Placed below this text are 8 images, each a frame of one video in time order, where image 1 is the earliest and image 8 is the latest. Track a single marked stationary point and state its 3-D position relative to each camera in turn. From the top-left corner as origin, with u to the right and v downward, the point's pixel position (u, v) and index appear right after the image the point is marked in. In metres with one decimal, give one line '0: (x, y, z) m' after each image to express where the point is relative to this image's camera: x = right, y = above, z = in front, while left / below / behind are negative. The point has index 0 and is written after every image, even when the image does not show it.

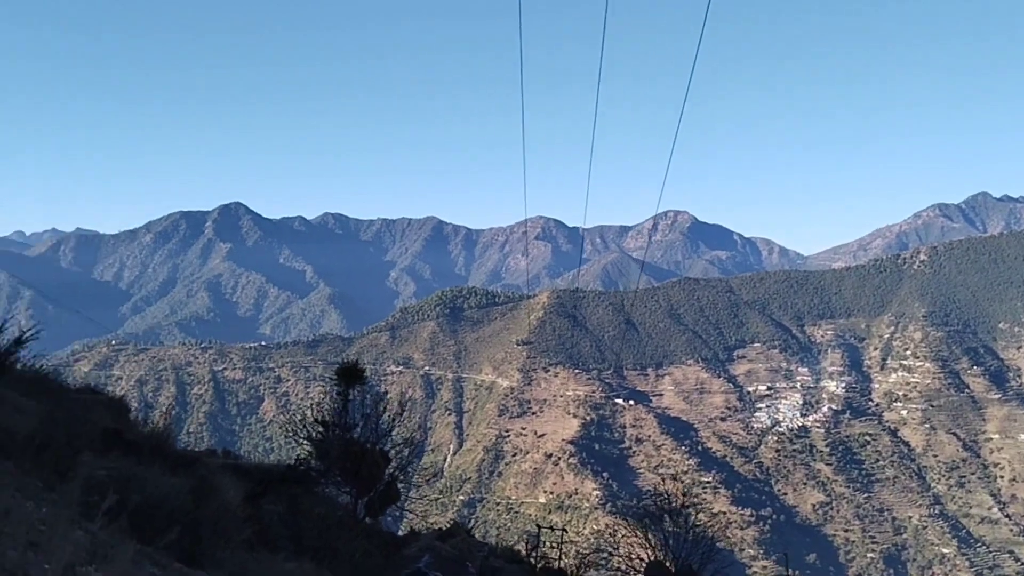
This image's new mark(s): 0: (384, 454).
0: (-2.7, -3.5, +19.8) m
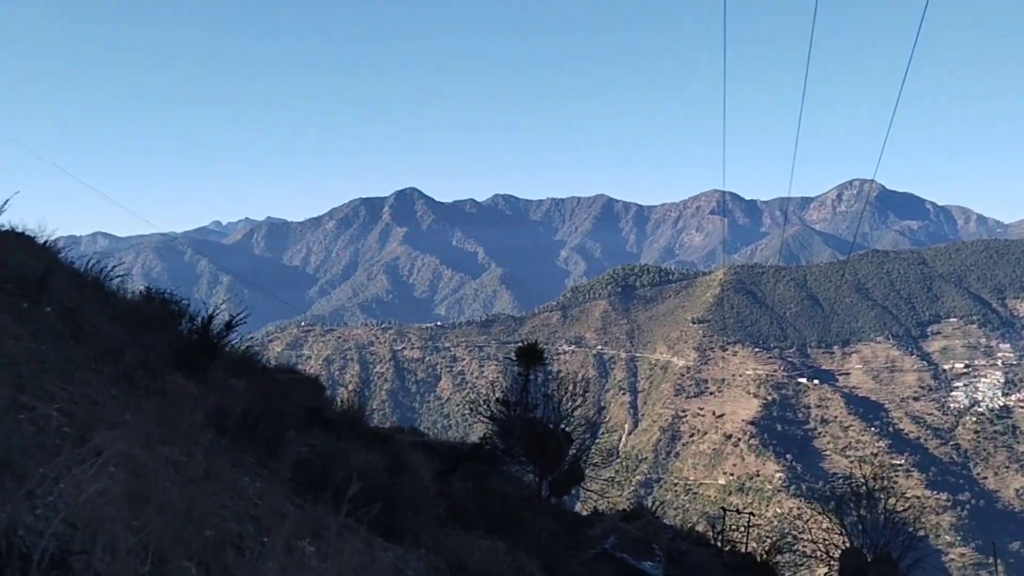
0: (+1.2, -3.1, +19.7) m
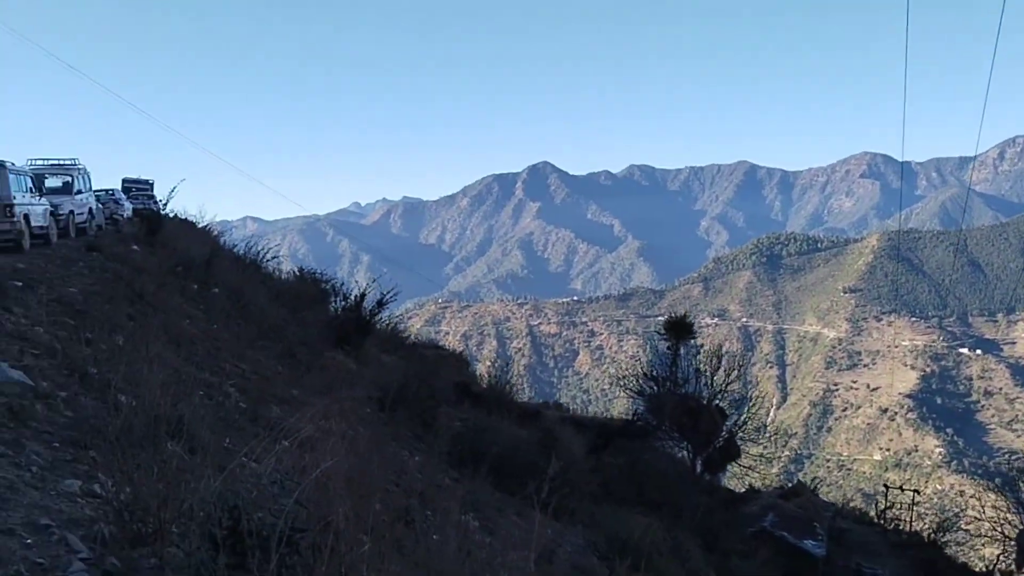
0: (+4.2, -2.5, +19.2) m
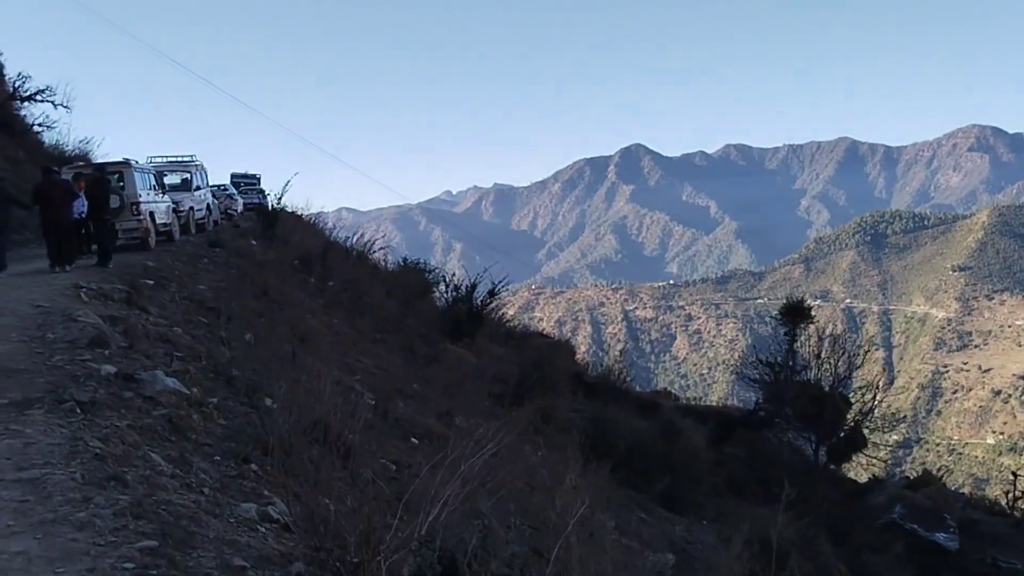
0: (+6.5, -2.1, +18.3) m
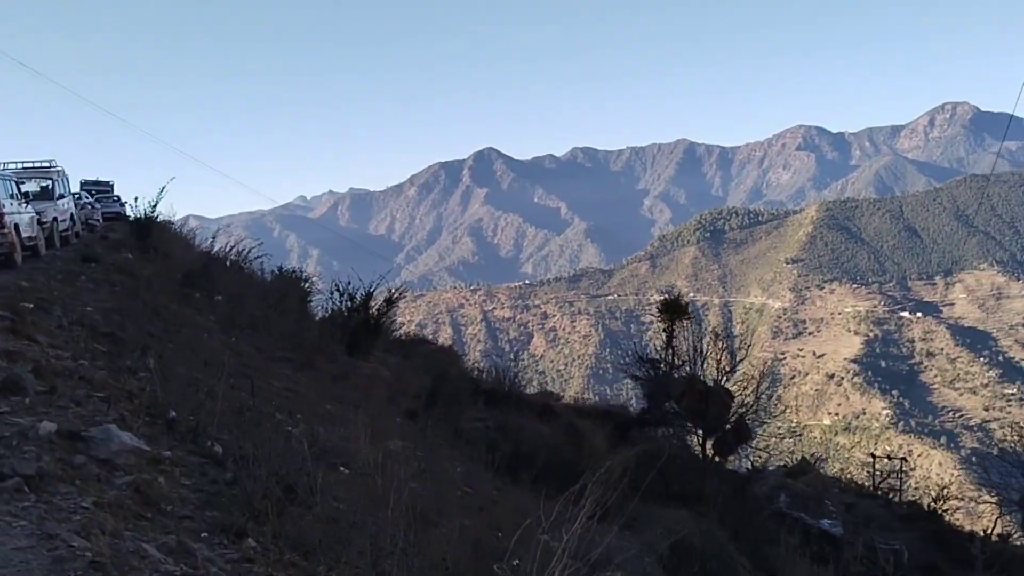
0: (+4.3, -2.1, +18.6) m
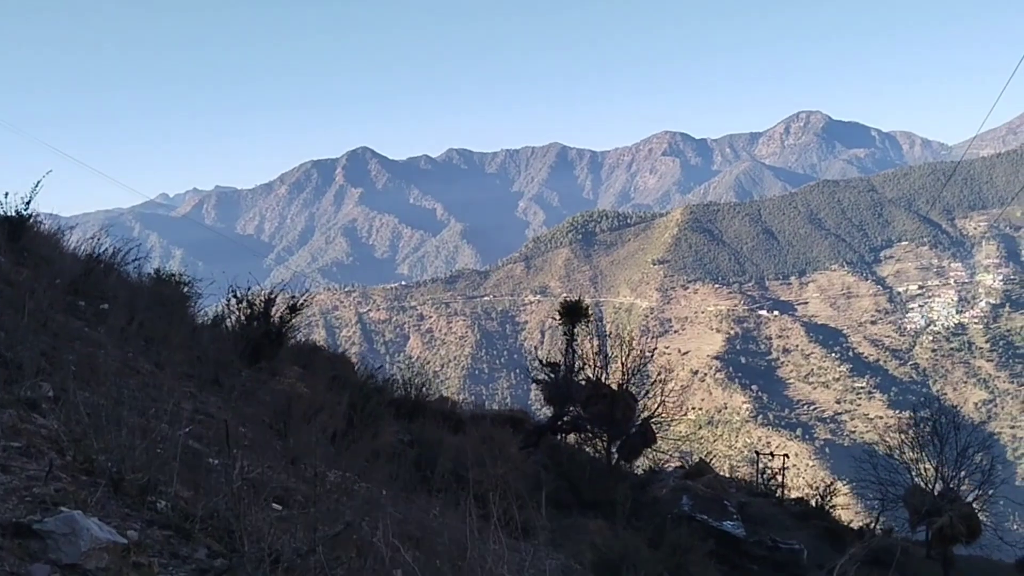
0: (+2.4, -2.1, +18.4) m
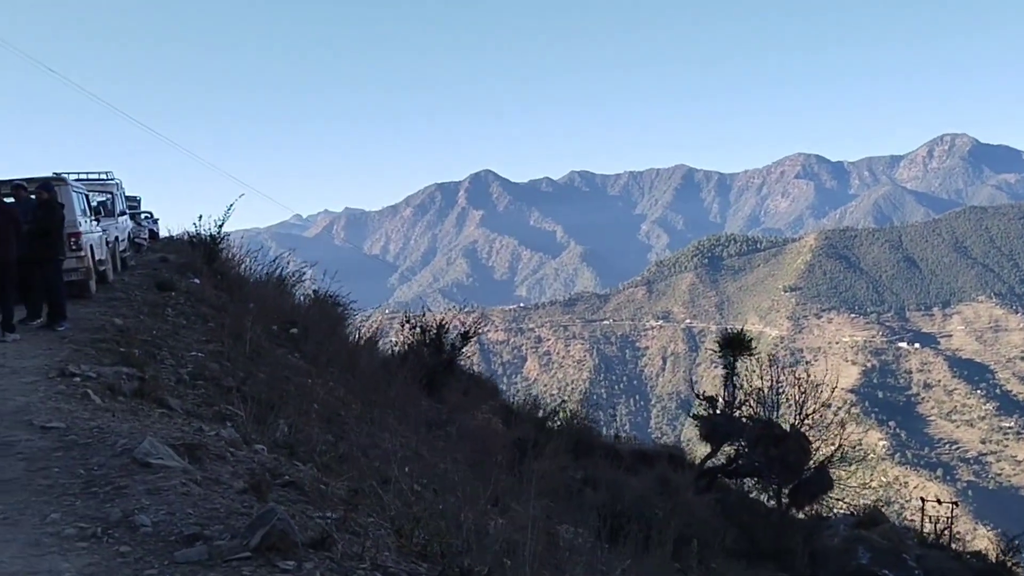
0: (+5.5, -2.7, +17.3) m
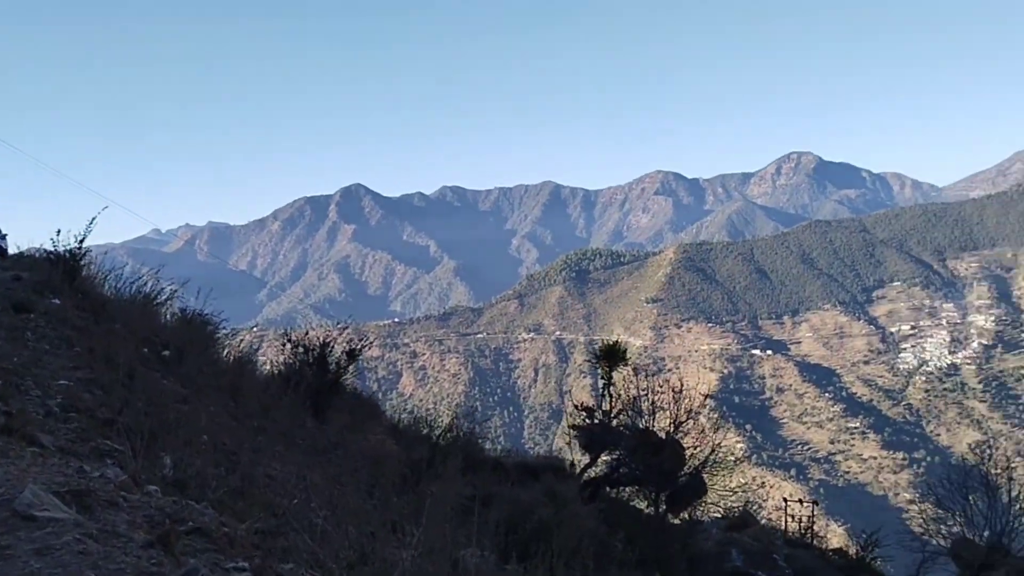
0: (+3.2, -3.0, +17.6) m
